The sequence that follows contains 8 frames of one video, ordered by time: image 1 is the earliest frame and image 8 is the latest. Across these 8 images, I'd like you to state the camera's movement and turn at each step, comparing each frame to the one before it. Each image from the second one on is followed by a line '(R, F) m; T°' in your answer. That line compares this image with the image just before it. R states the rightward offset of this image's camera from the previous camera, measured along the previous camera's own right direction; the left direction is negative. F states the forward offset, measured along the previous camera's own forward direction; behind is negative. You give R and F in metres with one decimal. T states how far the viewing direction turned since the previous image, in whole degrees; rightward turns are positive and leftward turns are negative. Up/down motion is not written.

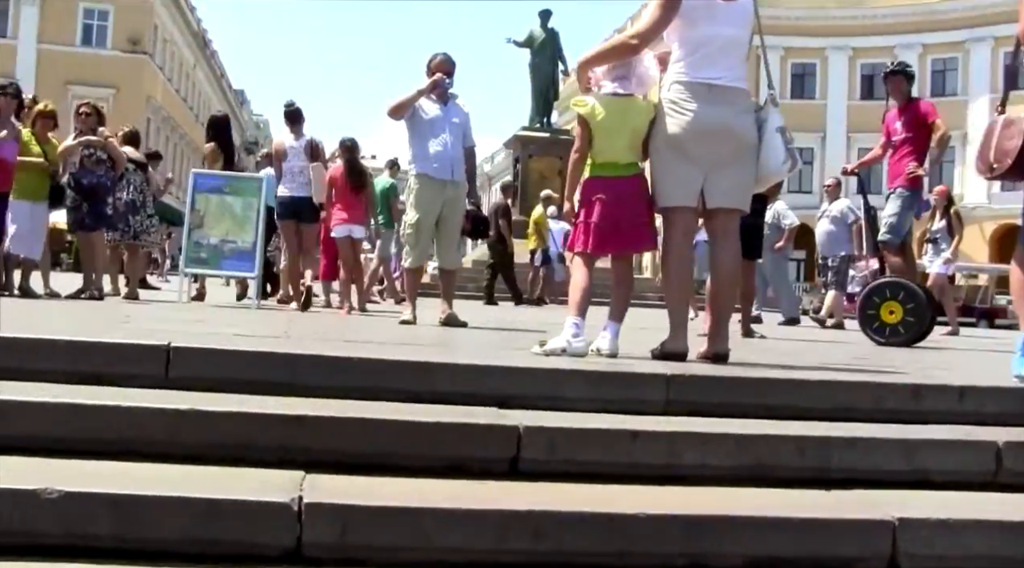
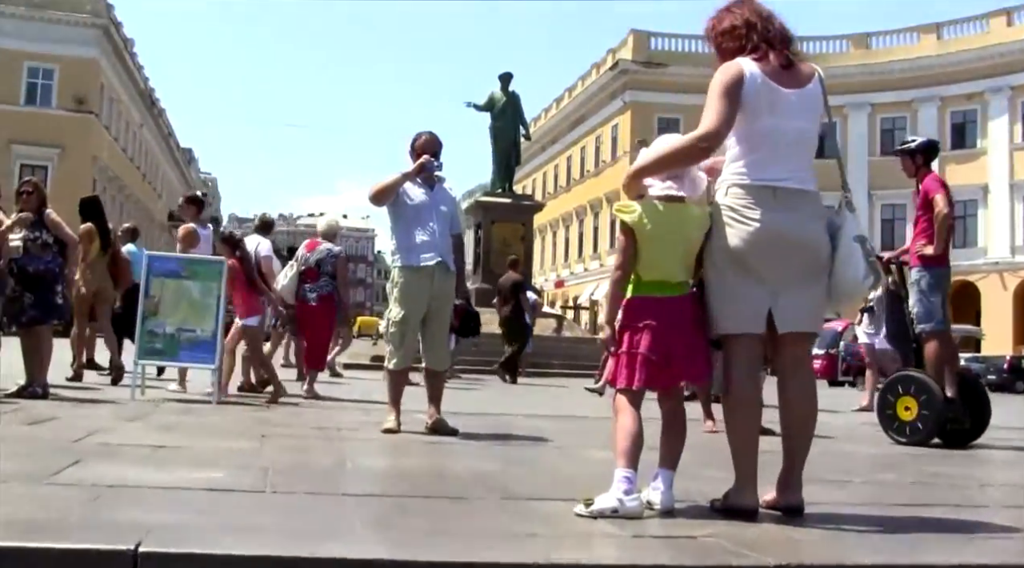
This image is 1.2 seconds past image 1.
(-0.3, +0.8) m; +2°
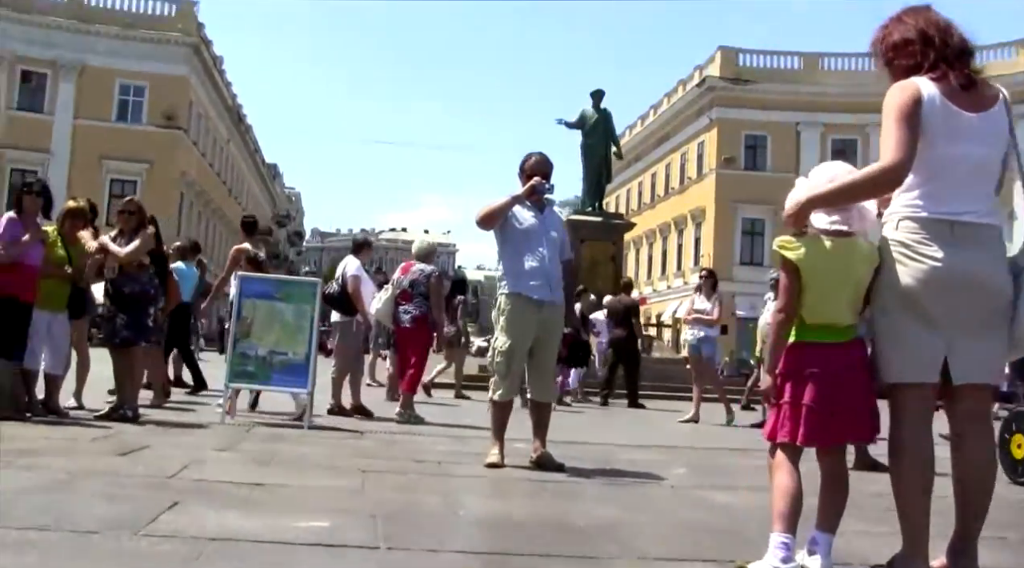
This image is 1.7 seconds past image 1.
(-0.2, +0.4) m; -4°
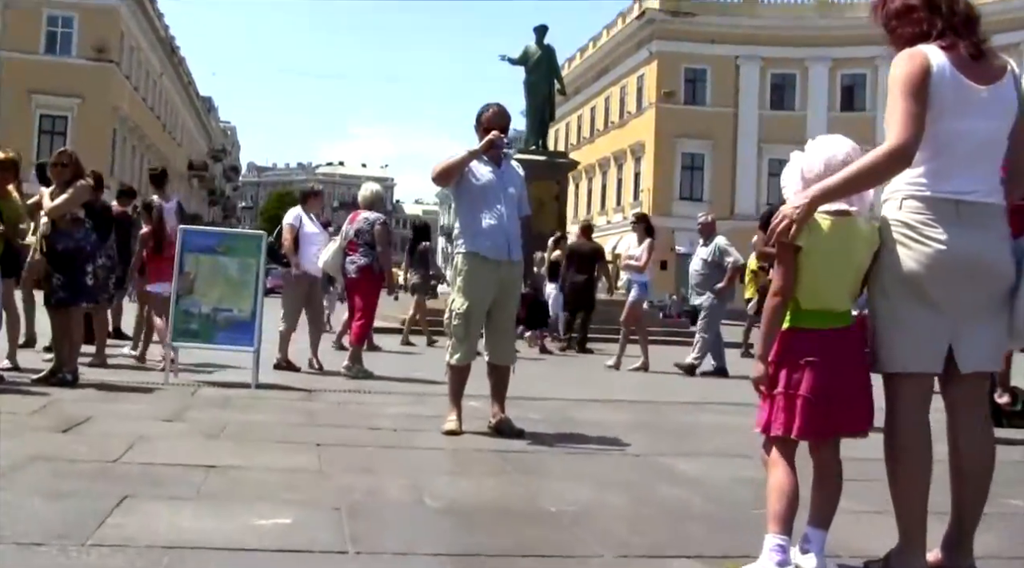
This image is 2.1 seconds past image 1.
(-0.1, +0.3) m; +3°
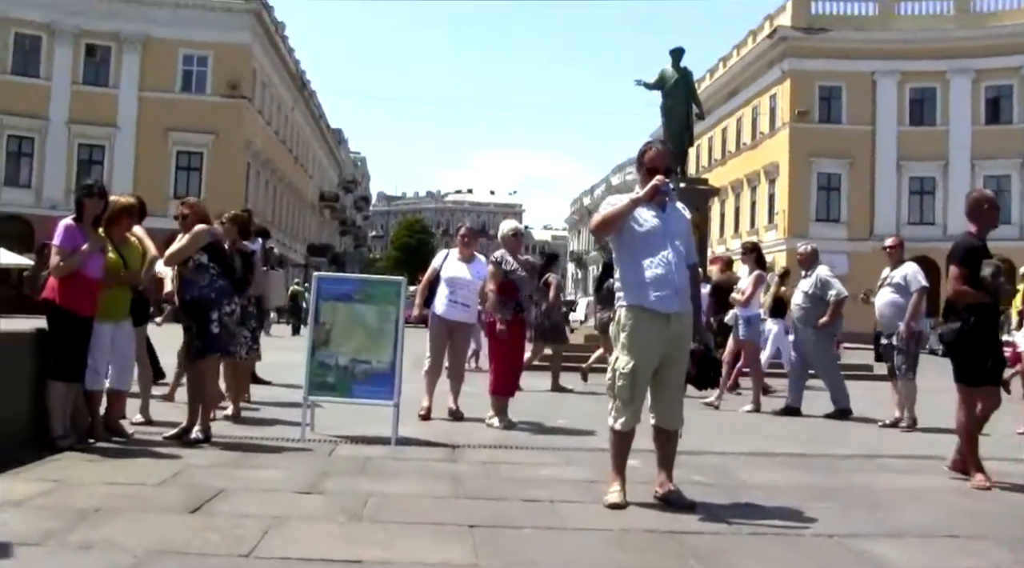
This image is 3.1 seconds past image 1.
(-0.2, +0.7) m; -6°
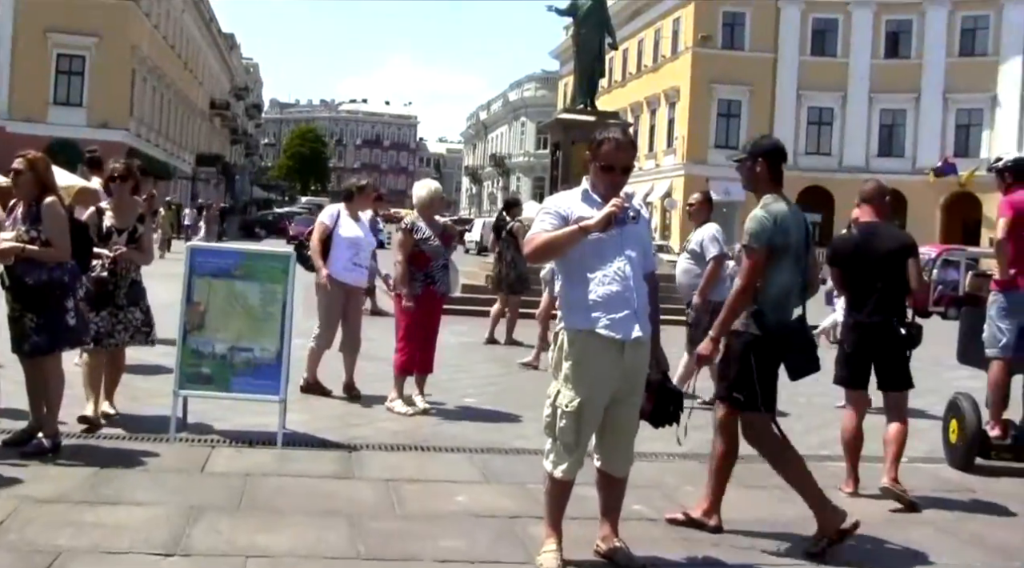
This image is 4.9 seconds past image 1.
(-0.1, +1.2) m; +5°
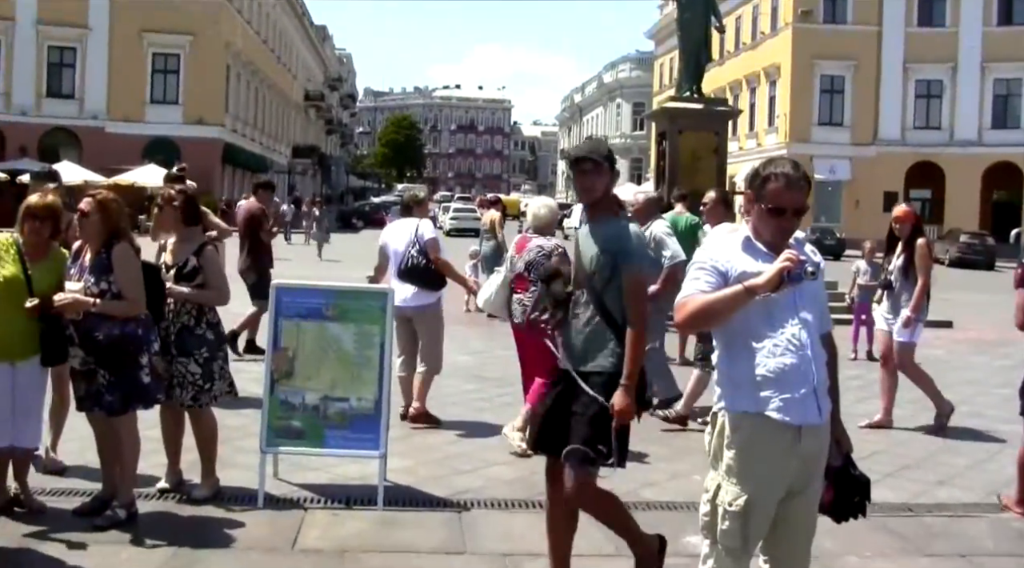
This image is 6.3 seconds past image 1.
(-0.2, +0.9) m; -5°
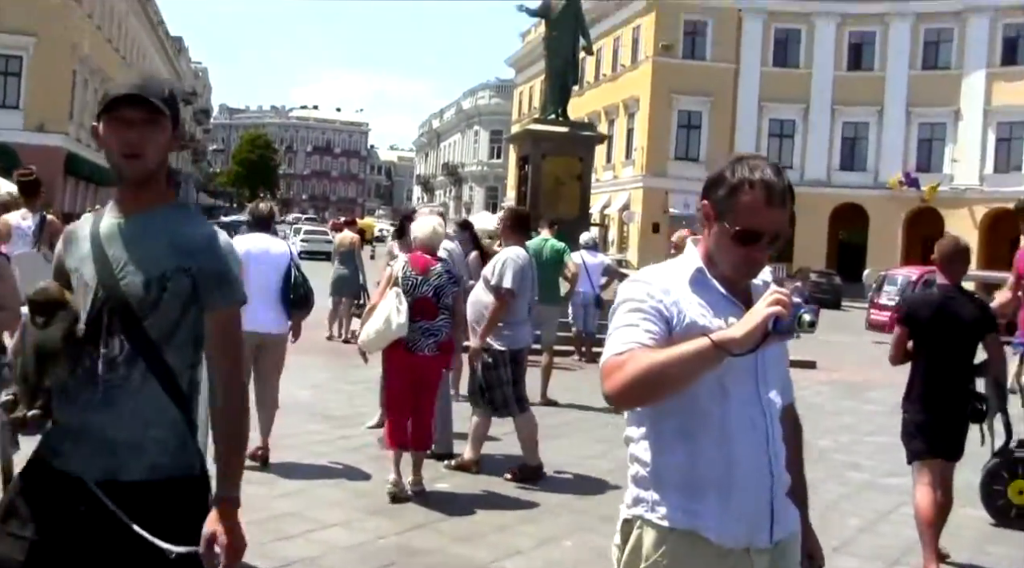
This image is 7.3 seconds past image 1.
(0.0, +1.1) m; +7°
